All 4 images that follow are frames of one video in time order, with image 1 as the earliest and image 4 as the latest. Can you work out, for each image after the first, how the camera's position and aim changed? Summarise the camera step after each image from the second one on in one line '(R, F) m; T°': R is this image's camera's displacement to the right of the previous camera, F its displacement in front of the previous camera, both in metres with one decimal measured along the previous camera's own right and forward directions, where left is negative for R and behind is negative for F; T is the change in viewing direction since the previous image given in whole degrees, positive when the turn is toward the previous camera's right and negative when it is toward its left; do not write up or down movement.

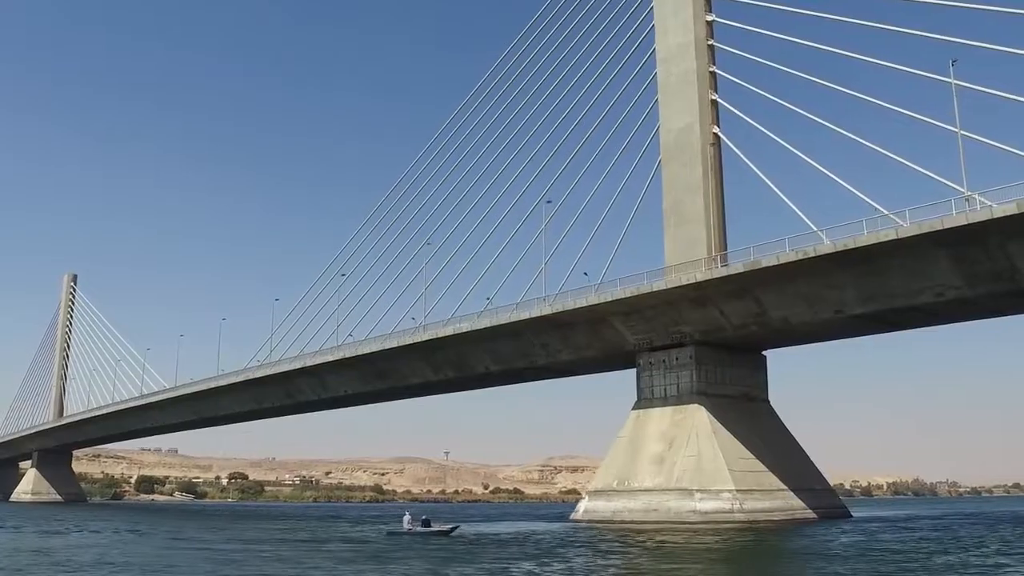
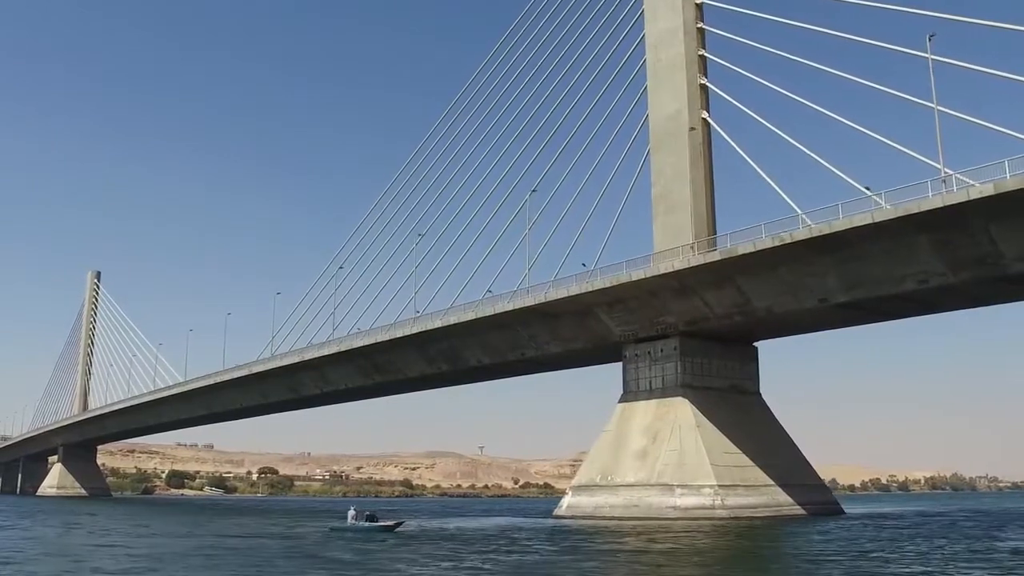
(+2.3, +0.8) m; -2°
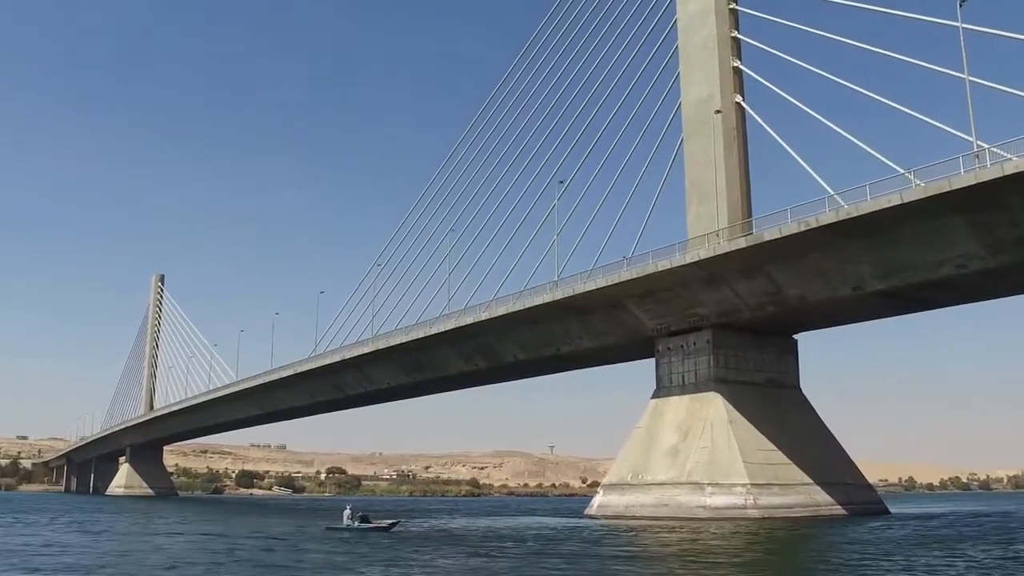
(+1.8, +1.0) m; -4°
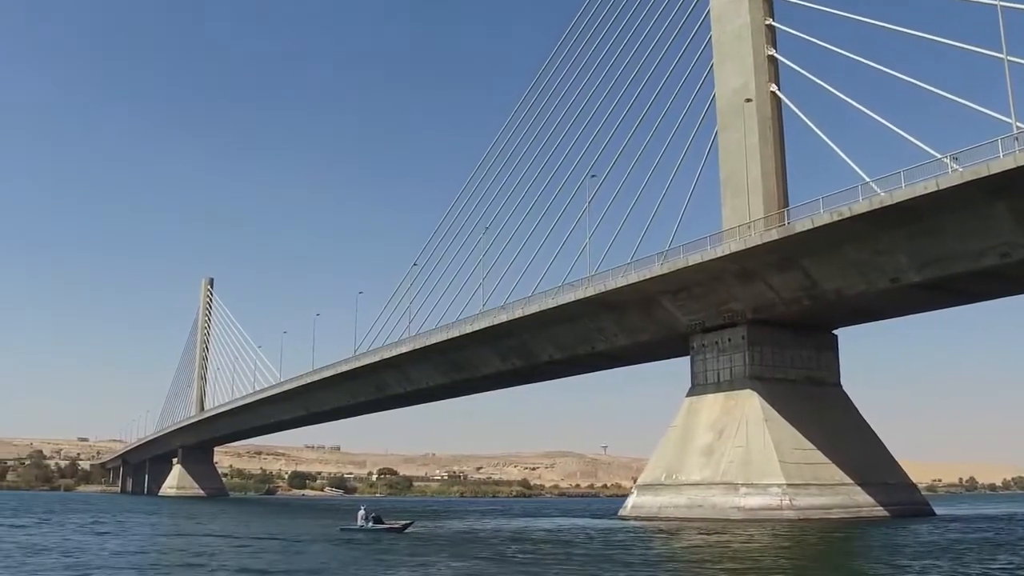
(+0.9, +0.6) m; -3°
